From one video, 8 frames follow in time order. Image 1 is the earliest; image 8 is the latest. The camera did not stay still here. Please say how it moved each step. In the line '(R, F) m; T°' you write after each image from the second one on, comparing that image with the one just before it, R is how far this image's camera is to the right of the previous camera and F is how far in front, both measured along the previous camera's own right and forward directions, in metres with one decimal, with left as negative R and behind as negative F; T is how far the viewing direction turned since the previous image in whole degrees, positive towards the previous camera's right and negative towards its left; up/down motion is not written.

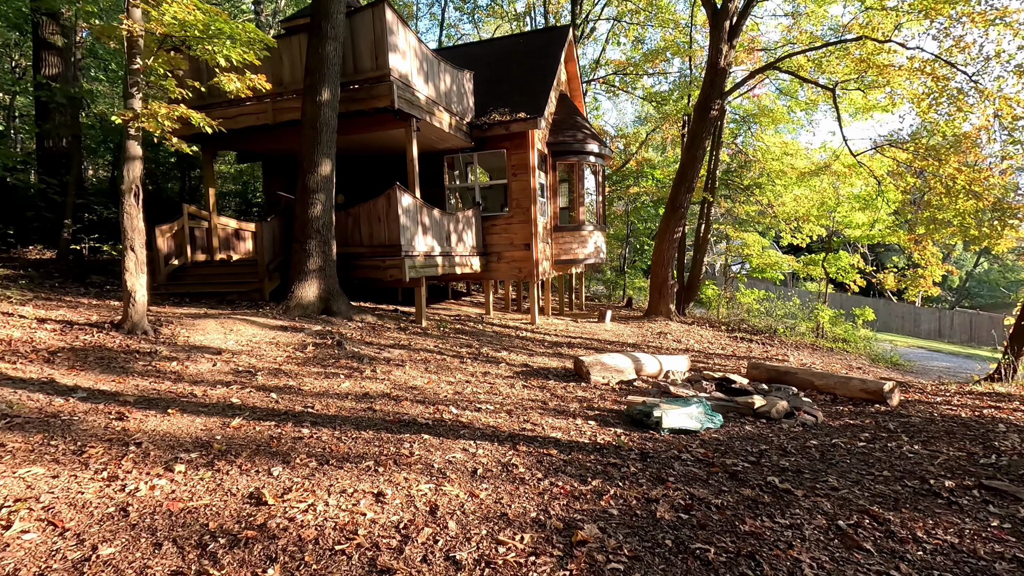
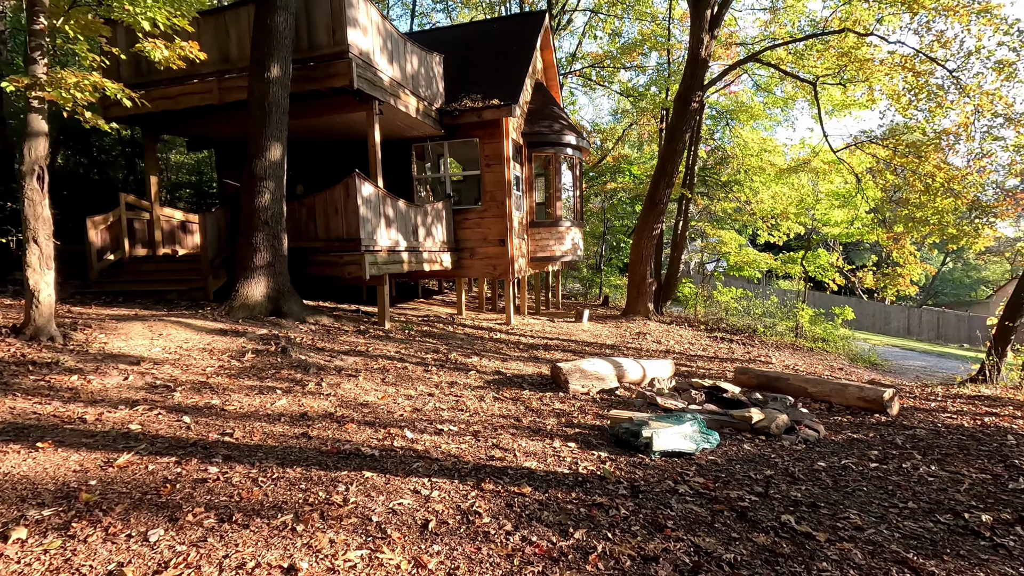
(+0.1, +0.7) m; +3°
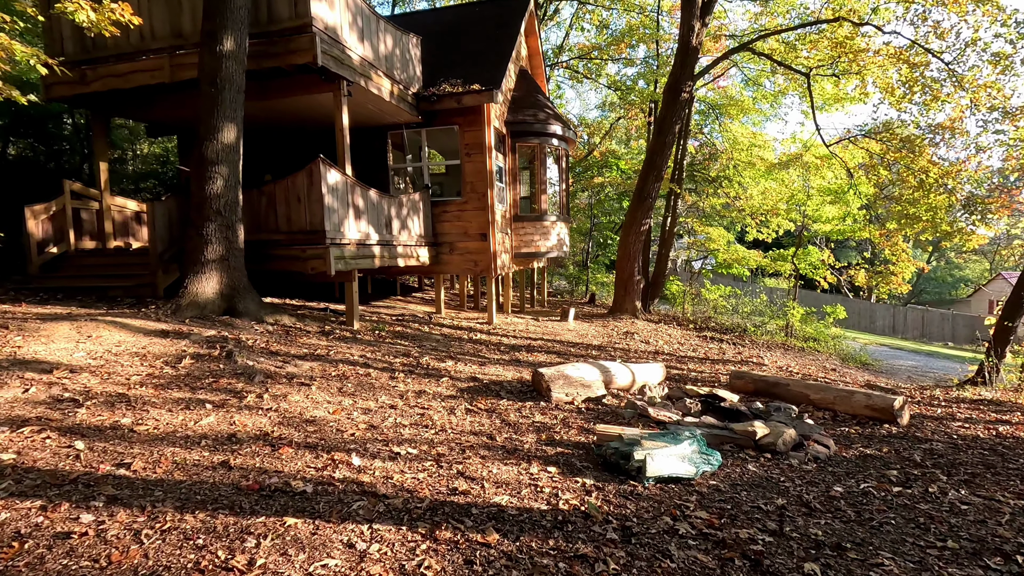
(+0.1, +0.6) m; +1°
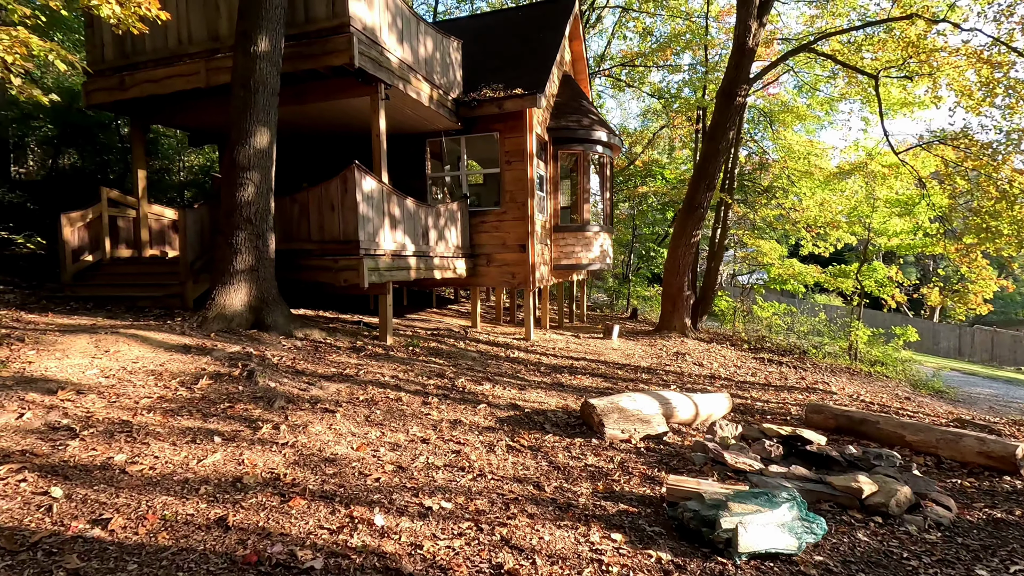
(-0.1, +0.6) m; -4°
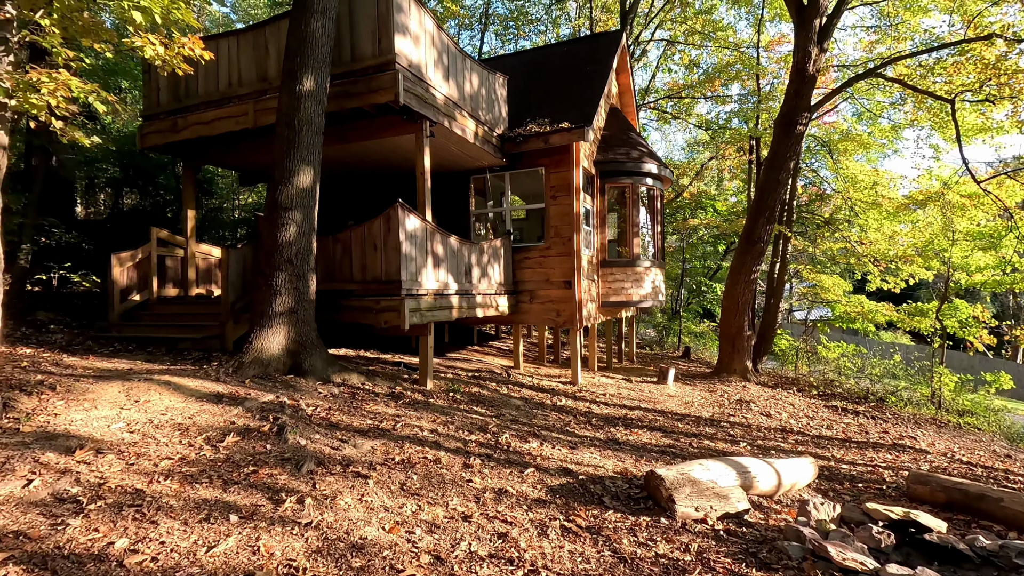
(-0.1, +0.5) m; -4°
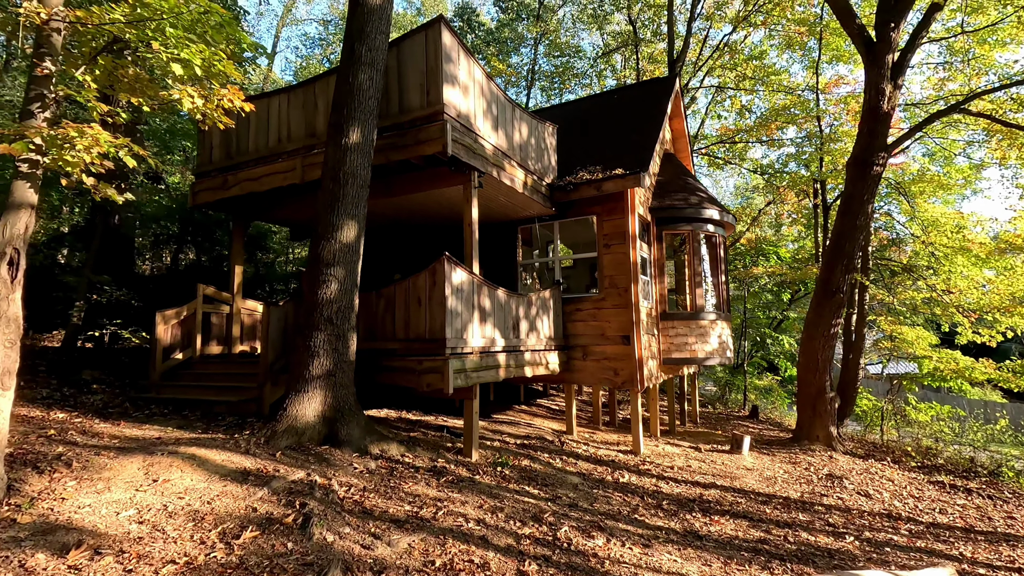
(-0.1, +0.6) m; -5°
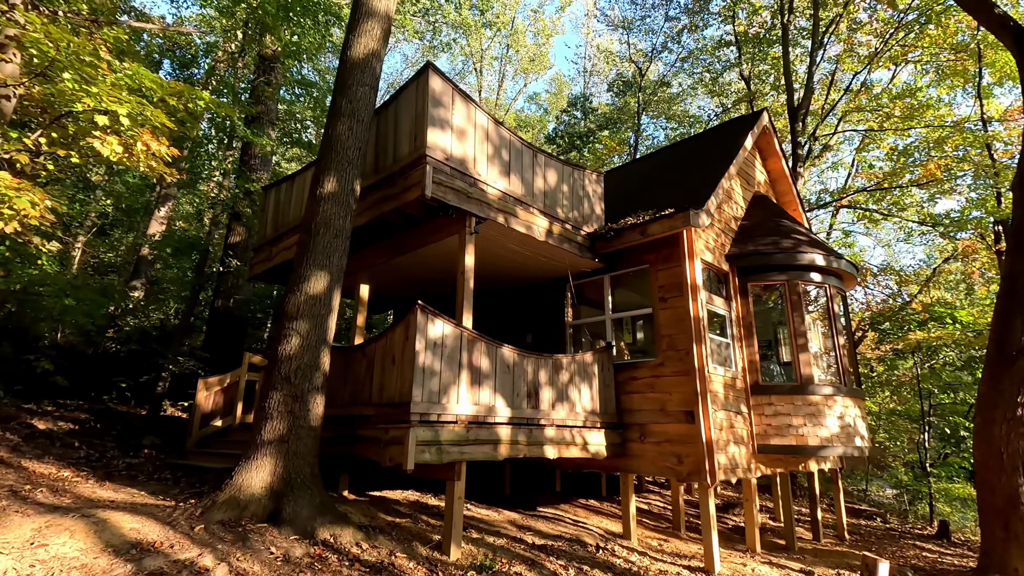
(+1.7, +1.3) m; -16°
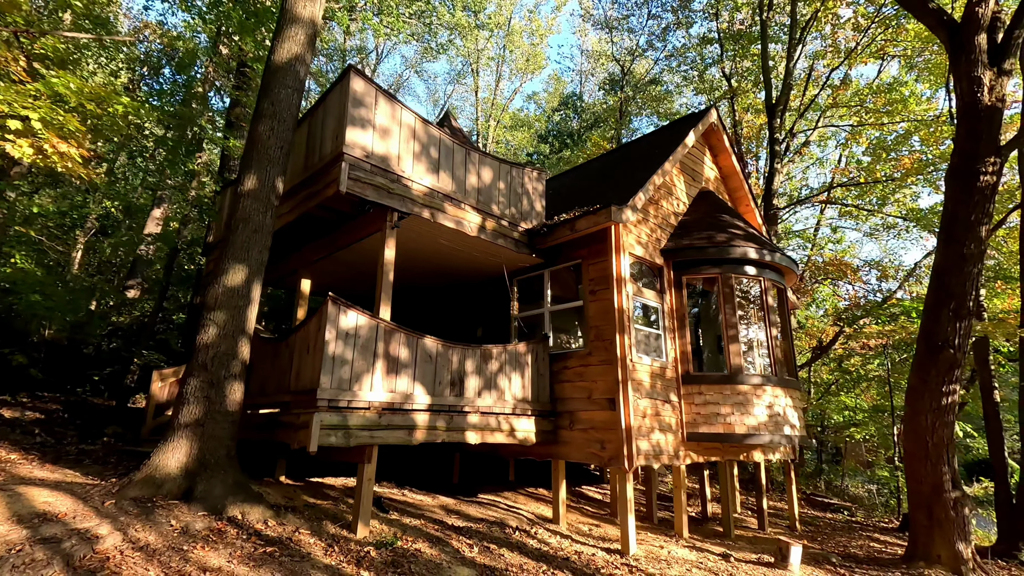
(+1.1, -0.3) m; -1°
